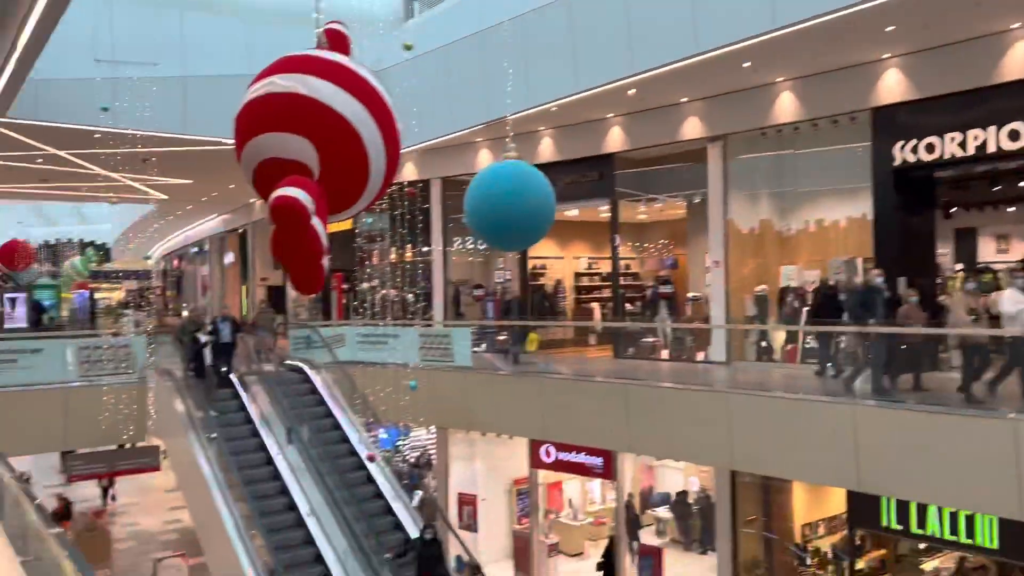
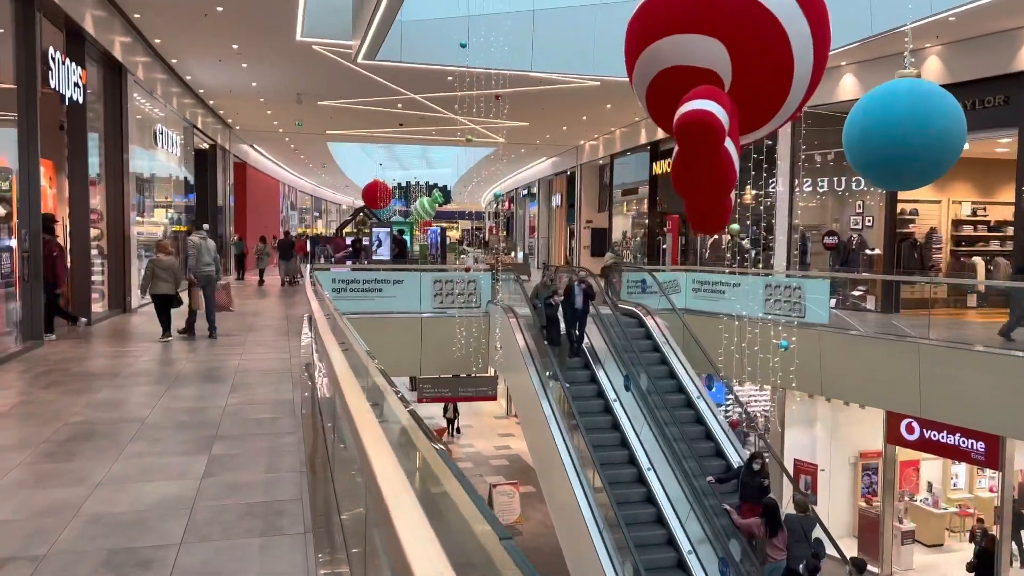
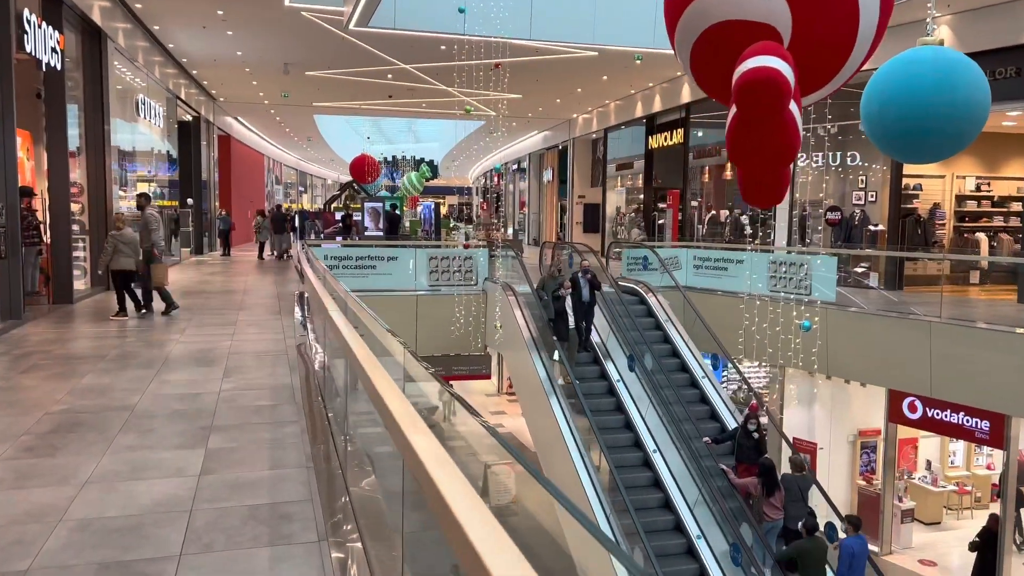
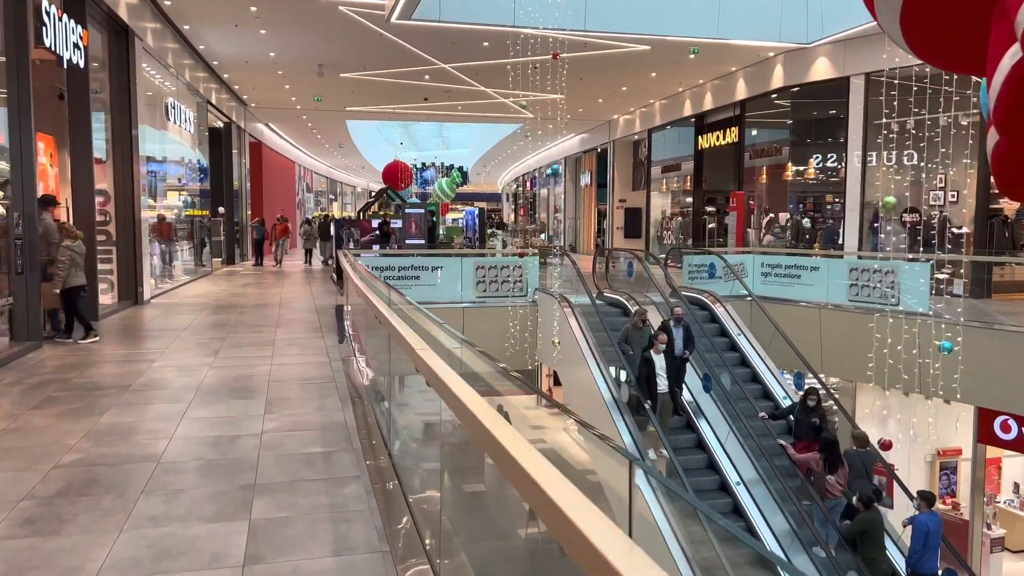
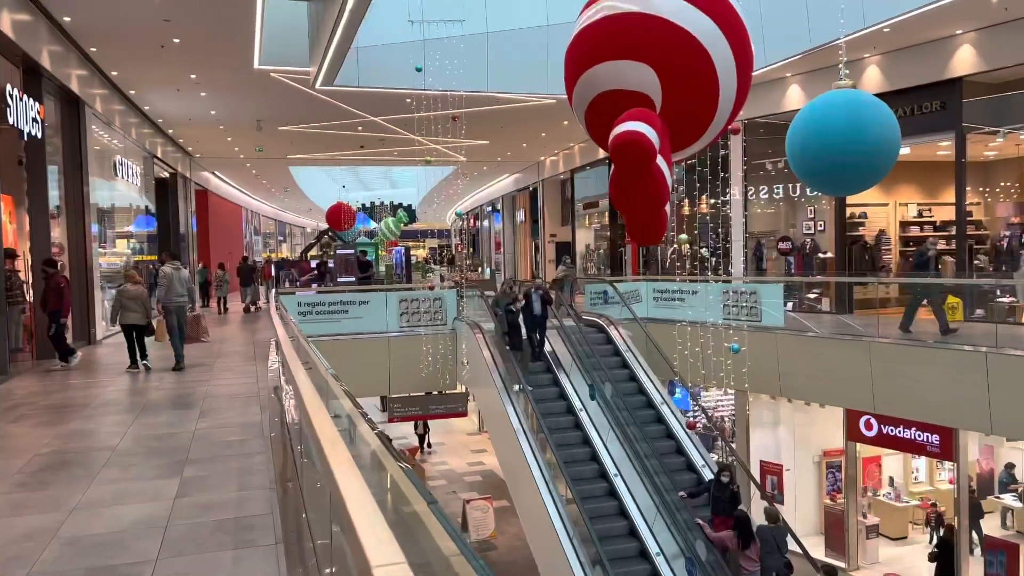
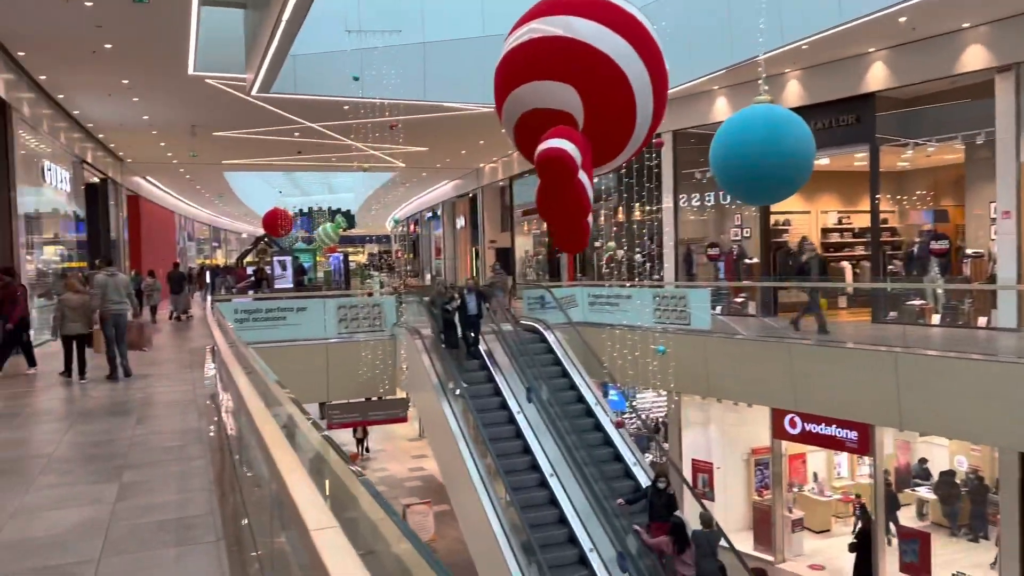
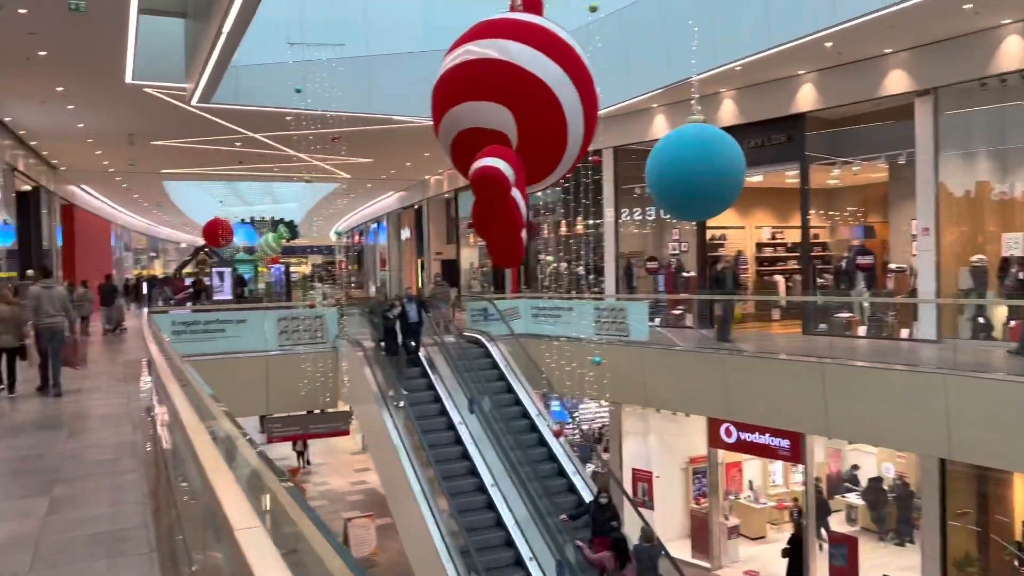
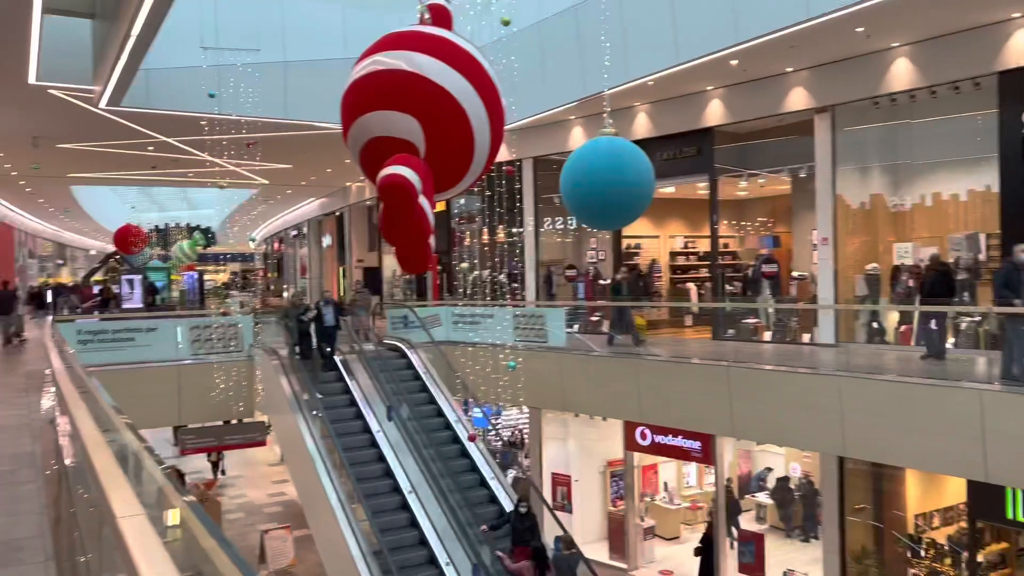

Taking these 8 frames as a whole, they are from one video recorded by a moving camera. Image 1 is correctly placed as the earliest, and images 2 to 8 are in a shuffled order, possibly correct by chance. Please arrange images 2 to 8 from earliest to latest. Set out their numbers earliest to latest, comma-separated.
8, 7, 6, 5, 2, 3, 4
